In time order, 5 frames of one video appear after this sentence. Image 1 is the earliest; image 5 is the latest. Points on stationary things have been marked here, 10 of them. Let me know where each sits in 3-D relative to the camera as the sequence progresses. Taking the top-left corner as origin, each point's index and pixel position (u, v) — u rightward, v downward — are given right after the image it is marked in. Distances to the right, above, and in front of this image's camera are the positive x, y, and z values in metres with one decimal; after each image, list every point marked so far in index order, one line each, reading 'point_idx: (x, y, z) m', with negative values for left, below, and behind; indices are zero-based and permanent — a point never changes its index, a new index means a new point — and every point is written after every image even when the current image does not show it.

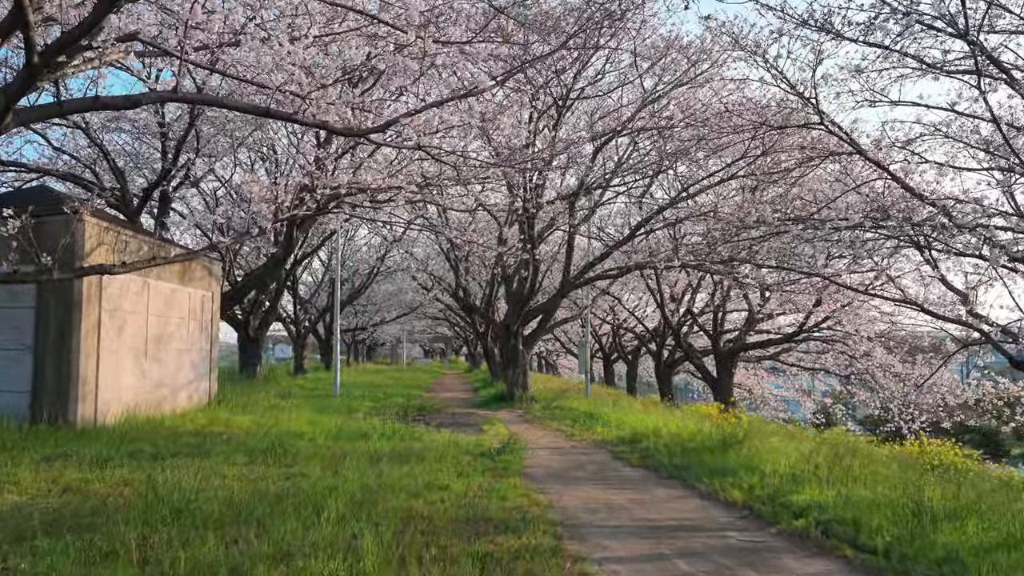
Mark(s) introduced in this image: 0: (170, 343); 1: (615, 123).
0: (-3.5, -0.6, +11.4) m
1: (+1.6, +2.5, +16.3) m
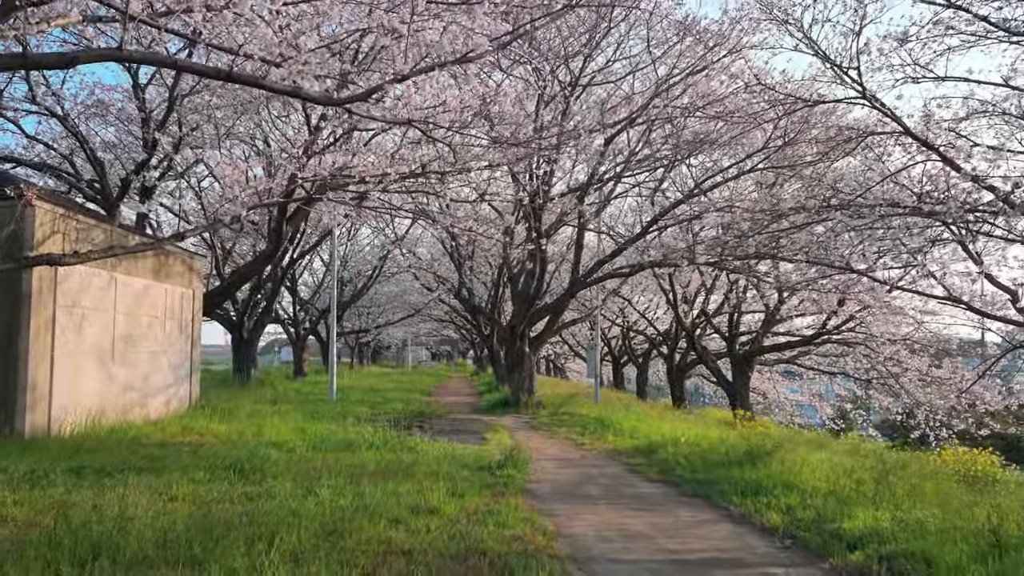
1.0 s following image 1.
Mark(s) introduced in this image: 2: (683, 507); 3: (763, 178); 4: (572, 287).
0: (-3.5, -0.5, +10.4) m
1: (+1.6, +2.5, +15.4) m
2: (+1.1, -1.4, +6.8) m
3: (+3.9, +1.7, +17.1) m
4: (+1.0, 0.0, +17.9) m
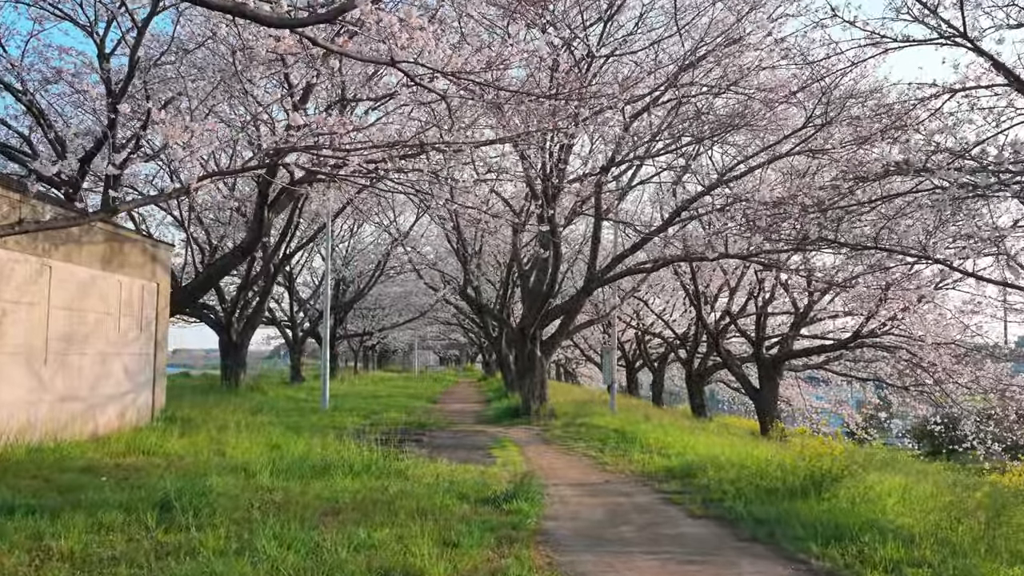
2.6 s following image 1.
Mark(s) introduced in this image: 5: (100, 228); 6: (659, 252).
0: (-3.4, -0.5, +8.9) m
1: (+1.8, +2.5, +13.8) m
2: (+1.1, -1.3, +5.2) m
3: (+4.0, +1.8, +15.5) m
4: (+1.1, +0.1, +16.3) m
5: (-3.4, +0.5, +9.1) m
6: (+2.5, +0.6, +18.4) m
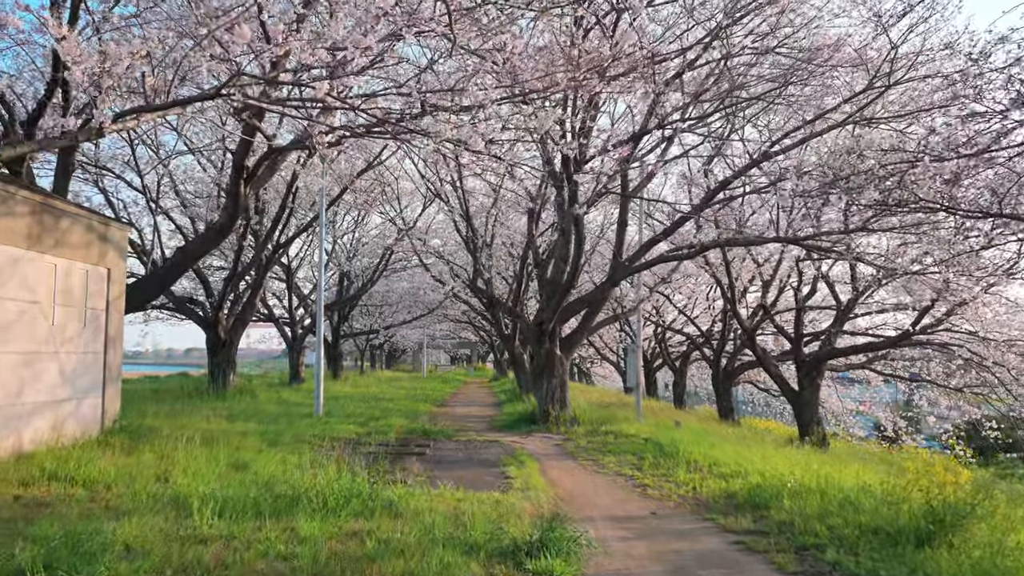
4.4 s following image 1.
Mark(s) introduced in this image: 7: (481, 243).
0: (-3.3, -0.3, +7.2) m
1: (+1.9, +2.7, +12.0) m
2: (+1.2, -1.2, +3.4) m
3: (+4.2, +1.9, +13.7) m
4: (+1.3, +0.2, +14.5) m
5: (-3.3, +0.6, +7.4) m
6: (+2.7, +0.7, +16.7) m
7: (-0.5, +0.7, +17.5) m
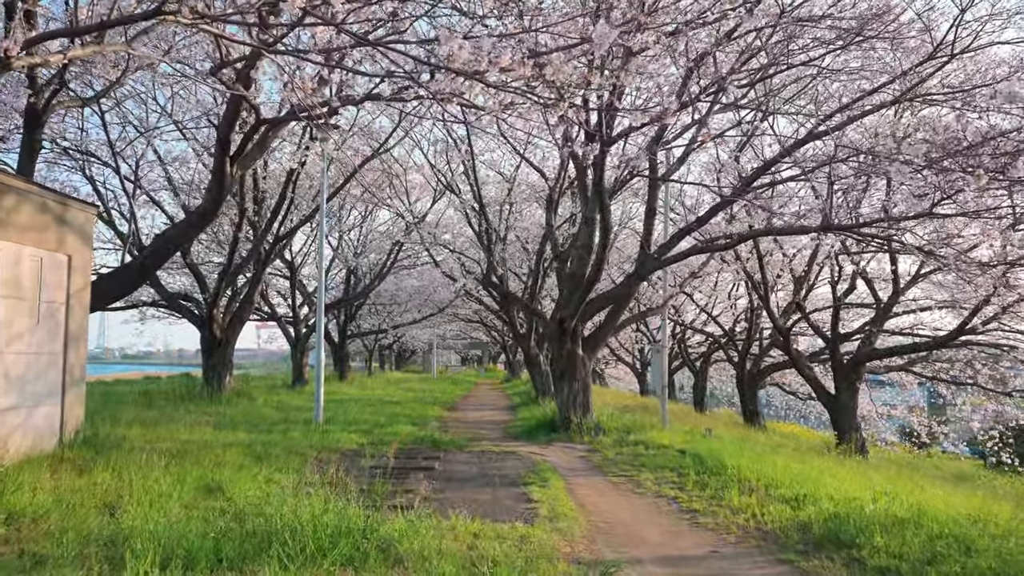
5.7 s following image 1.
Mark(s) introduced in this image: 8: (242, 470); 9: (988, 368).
0: (-3.1, -0.3, +6.0) m
1: (+2.1, +2.7, +10.8) m
2: (+1.3, -1.1, +2.2) m
3: (+4.4, +1.9, +12.4) m
4: (+1.6, +0.2, +13.3) m
5: (-3.1, +0.7, +6.2) m
6: (+2.9, +0.8, +15.4) m
7: (-0.3, +0.8, +16.3) m
8: (-1.8, -1.2, +7.1) m
9: (+7.9, -1.3, +18.4) m
